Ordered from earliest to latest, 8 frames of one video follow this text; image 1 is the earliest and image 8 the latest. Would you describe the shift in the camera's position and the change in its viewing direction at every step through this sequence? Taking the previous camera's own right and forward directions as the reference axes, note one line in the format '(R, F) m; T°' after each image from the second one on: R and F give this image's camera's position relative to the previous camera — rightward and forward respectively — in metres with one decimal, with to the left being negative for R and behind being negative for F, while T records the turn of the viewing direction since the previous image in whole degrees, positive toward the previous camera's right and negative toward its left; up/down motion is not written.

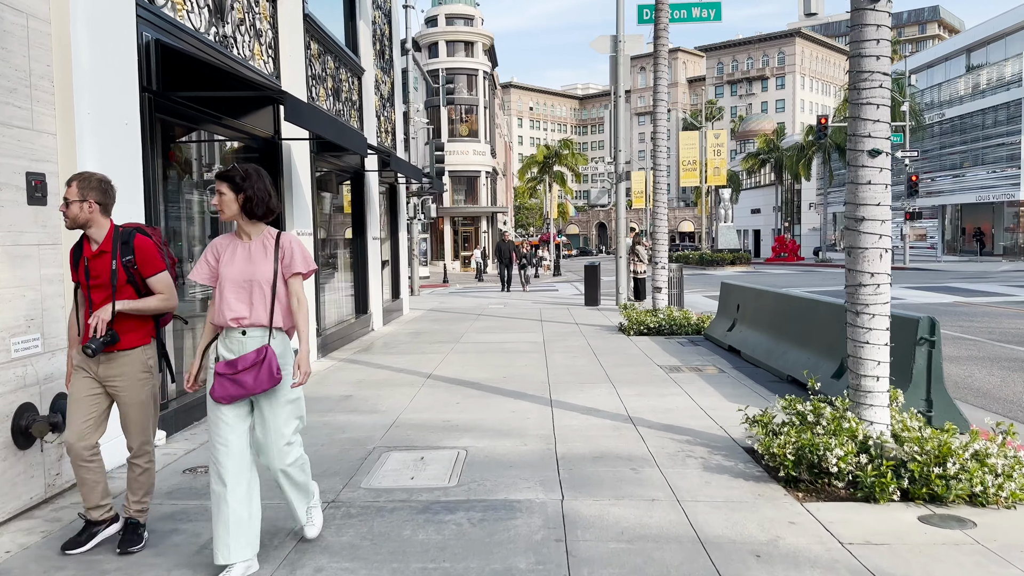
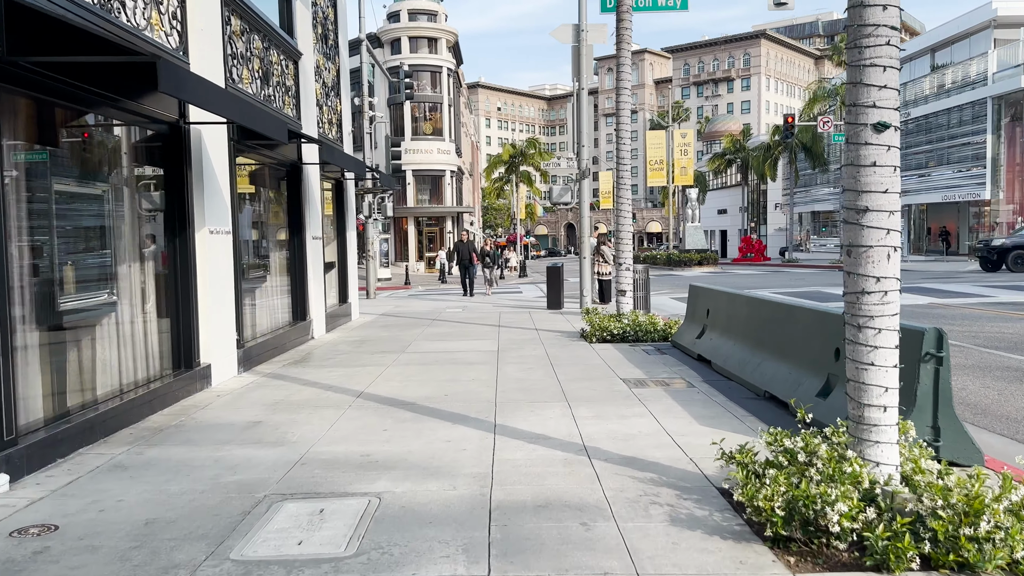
(+0.3, +1.0) m; +2°
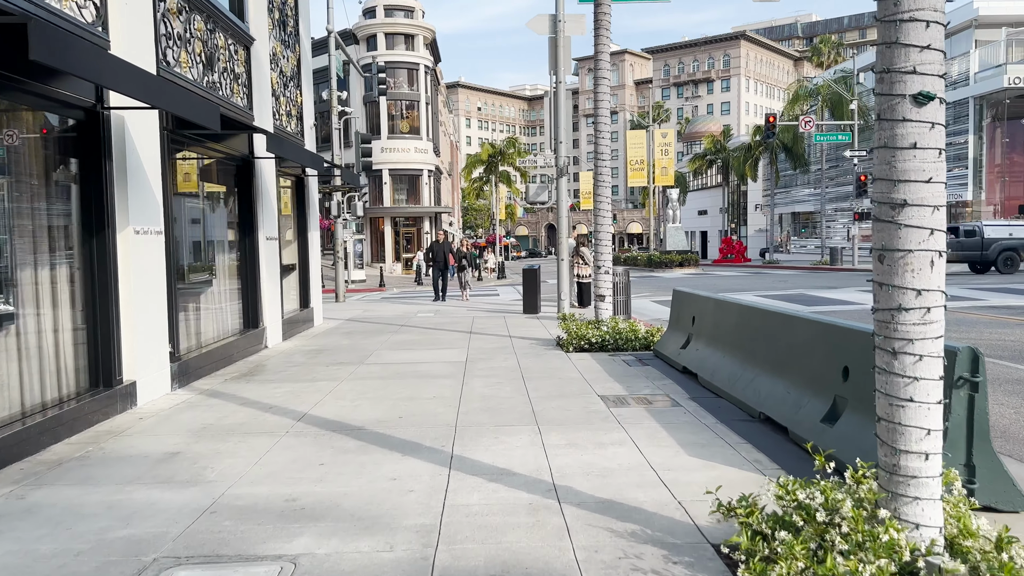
(+0.2, +0.9) m; +1°
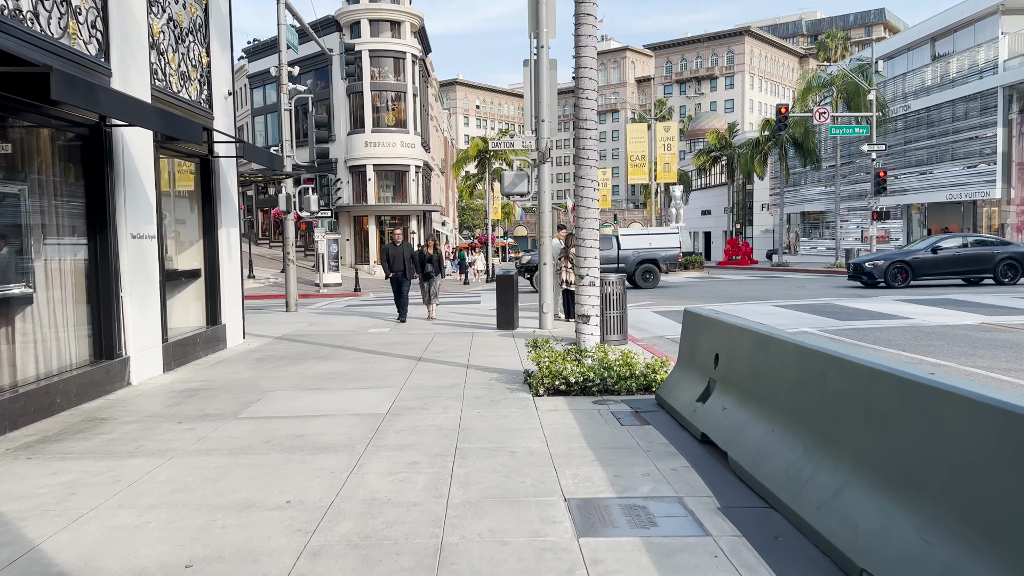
(+0.5, +3.0) m; 0°
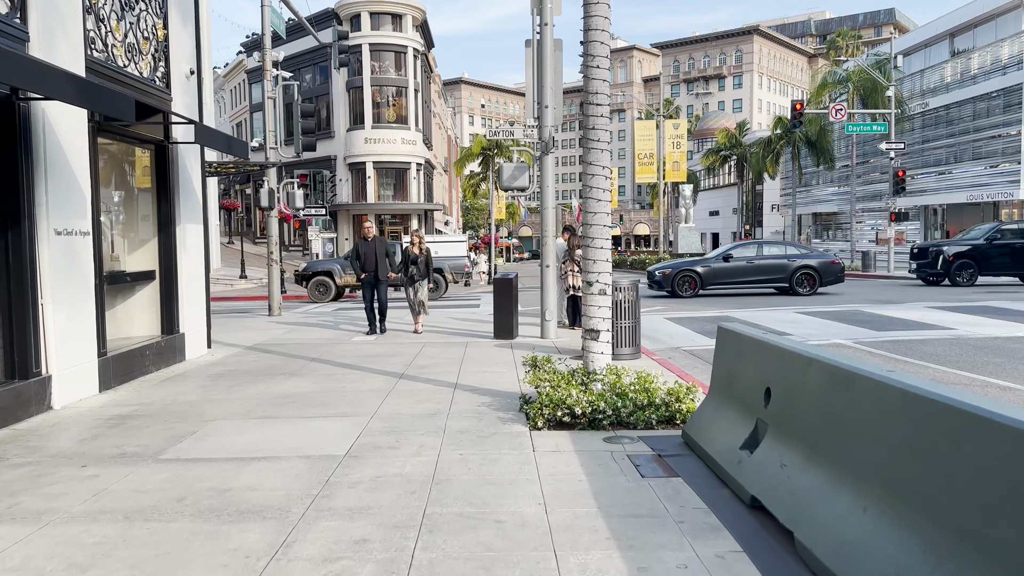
(+0.1, +1.4) m; 0°
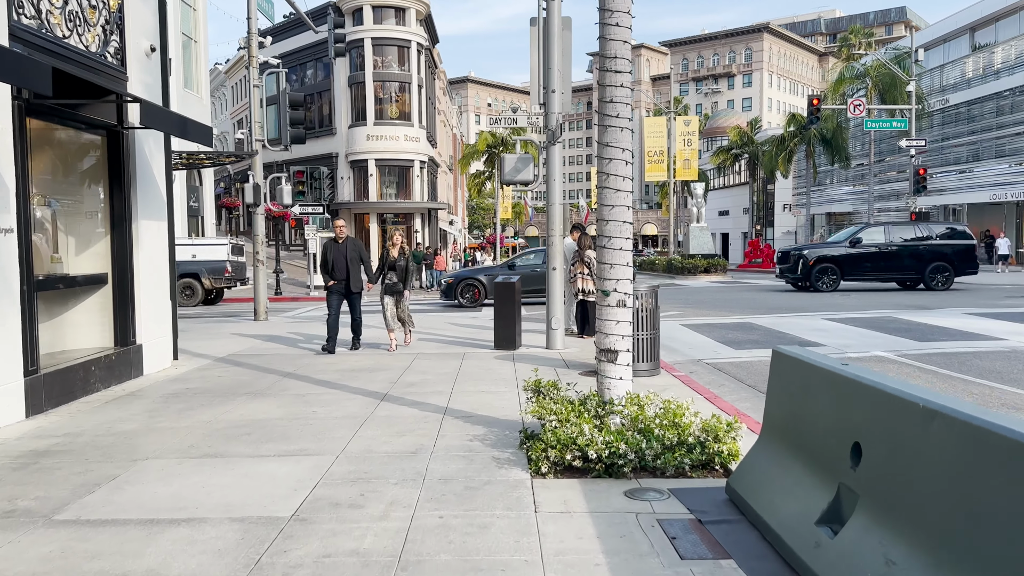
(+0.1, +1.2) m; 0°
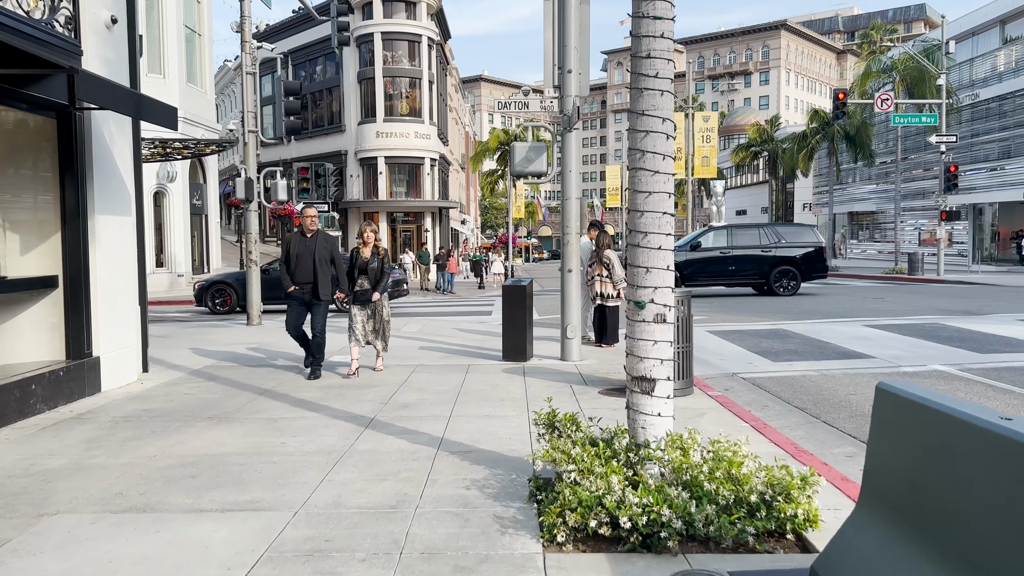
(0.0, +1.2) m; -1°
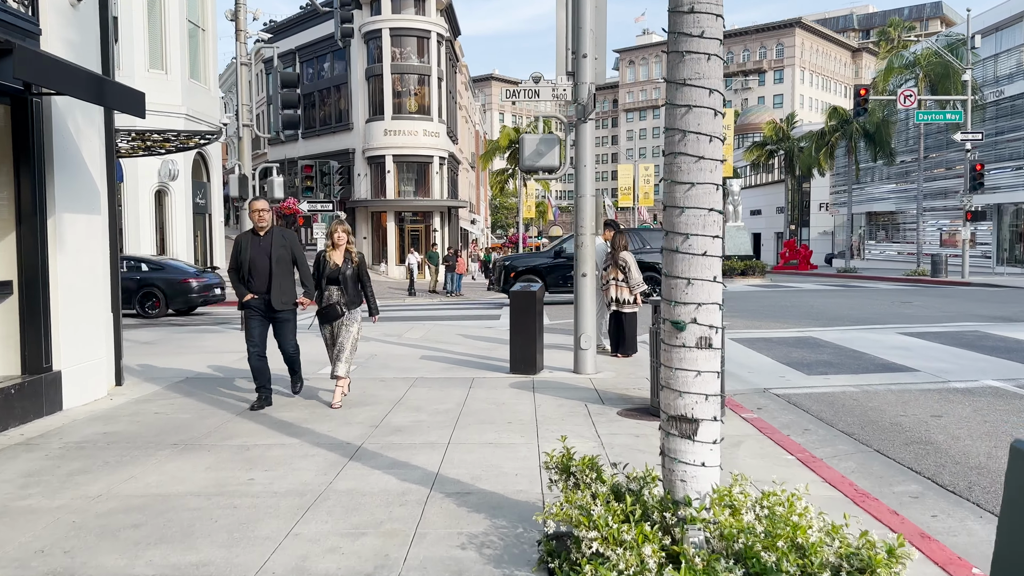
(0.0, +0.9) m; -1°
